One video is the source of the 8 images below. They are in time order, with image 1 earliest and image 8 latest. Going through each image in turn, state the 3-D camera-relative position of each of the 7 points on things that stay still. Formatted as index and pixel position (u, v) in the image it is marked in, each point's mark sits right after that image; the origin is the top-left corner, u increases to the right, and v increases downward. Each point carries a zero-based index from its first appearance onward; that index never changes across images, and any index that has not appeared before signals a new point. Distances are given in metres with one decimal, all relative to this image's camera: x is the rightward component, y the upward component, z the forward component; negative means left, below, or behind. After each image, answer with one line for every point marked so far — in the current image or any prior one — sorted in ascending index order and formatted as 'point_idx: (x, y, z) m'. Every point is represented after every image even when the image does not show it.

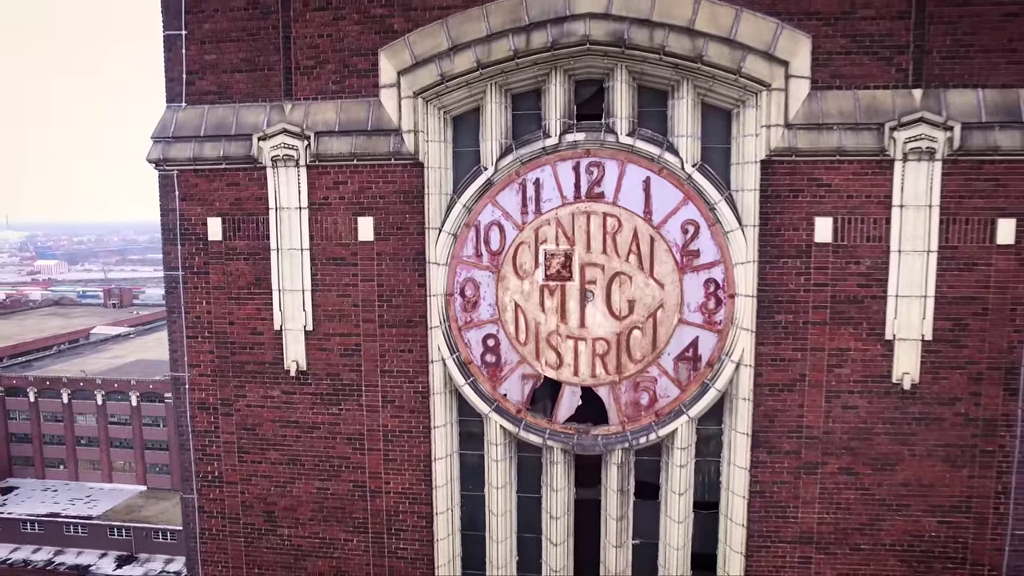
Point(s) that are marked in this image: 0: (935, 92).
0: (+3.8, +1.8, +6.1) m
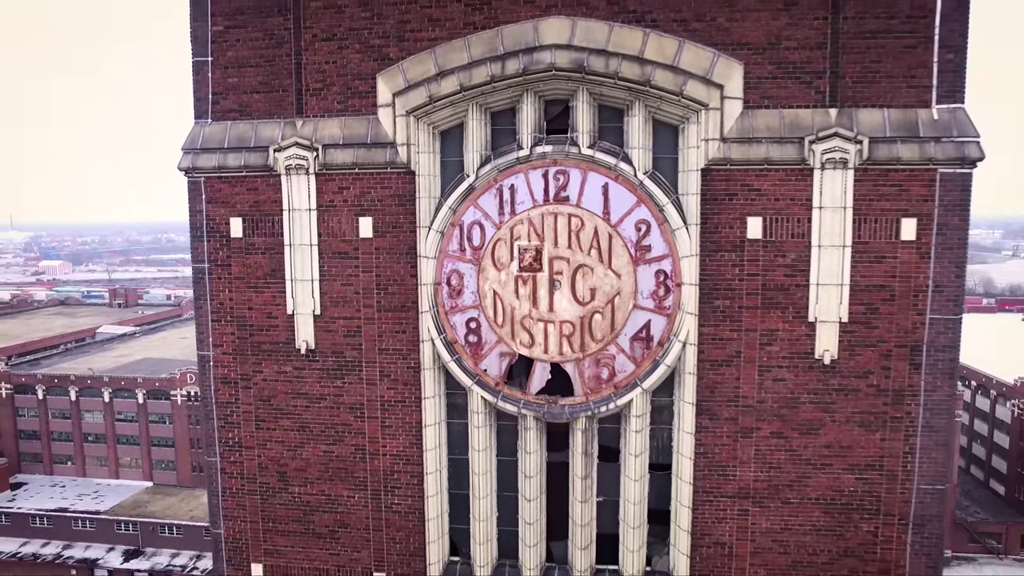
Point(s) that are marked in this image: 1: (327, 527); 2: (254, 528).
0: (+3.6, +1.9, +7.2) m
1: (-2.3, -3.0, +8.5) m
2: (-3.3, -3.0, +8.6) m
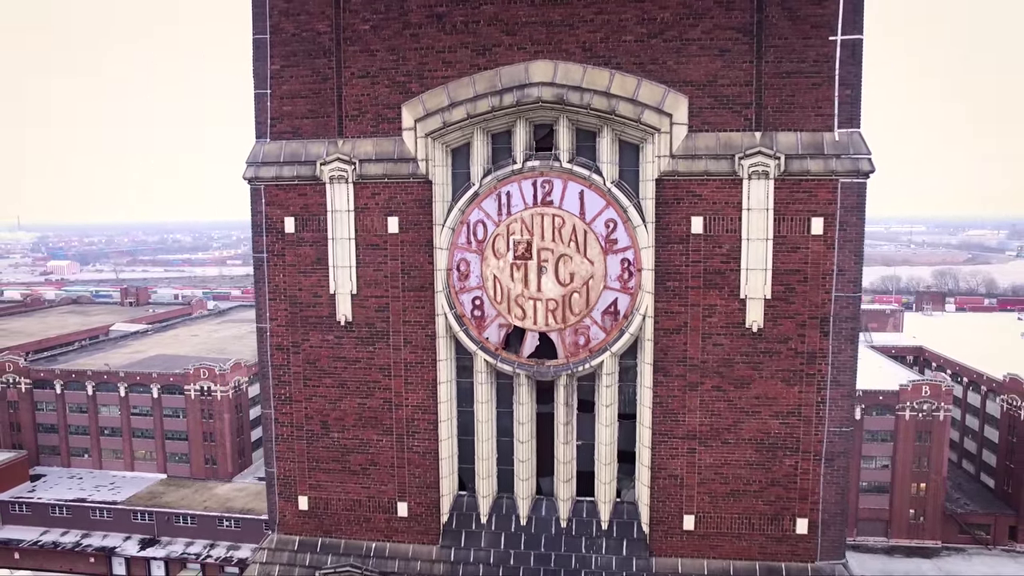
0: (+3.5, +2.1, +9.3) m
1: (-2.4, -2.7, +10.5) m
2: (-3.4, -2.8, +10.7) m
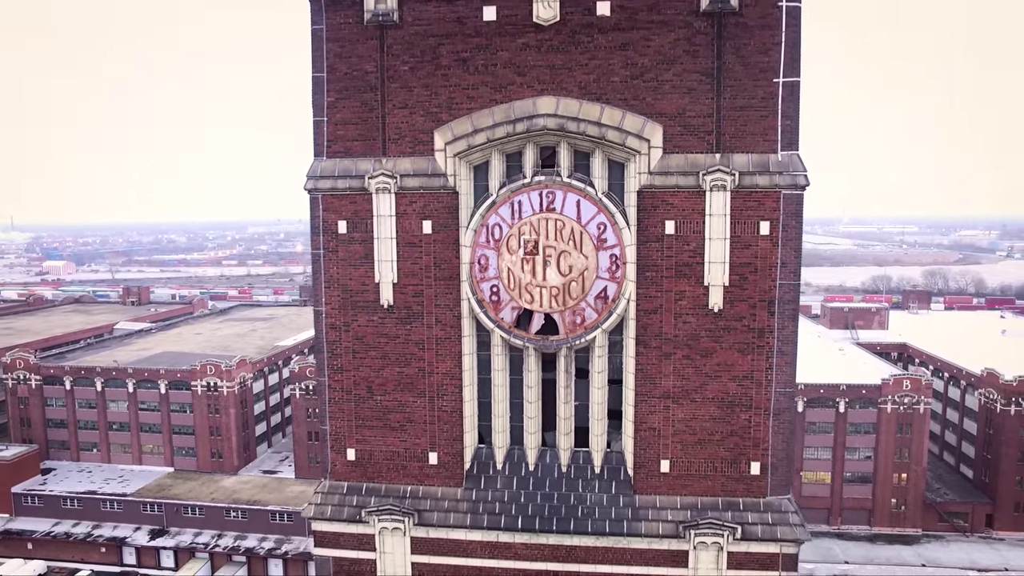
0: (+3.7, +2.3, +11.7) m
1: (-2.2, -2.5, +12.9) m
2: (-3.2, -2.6, +13.1) m
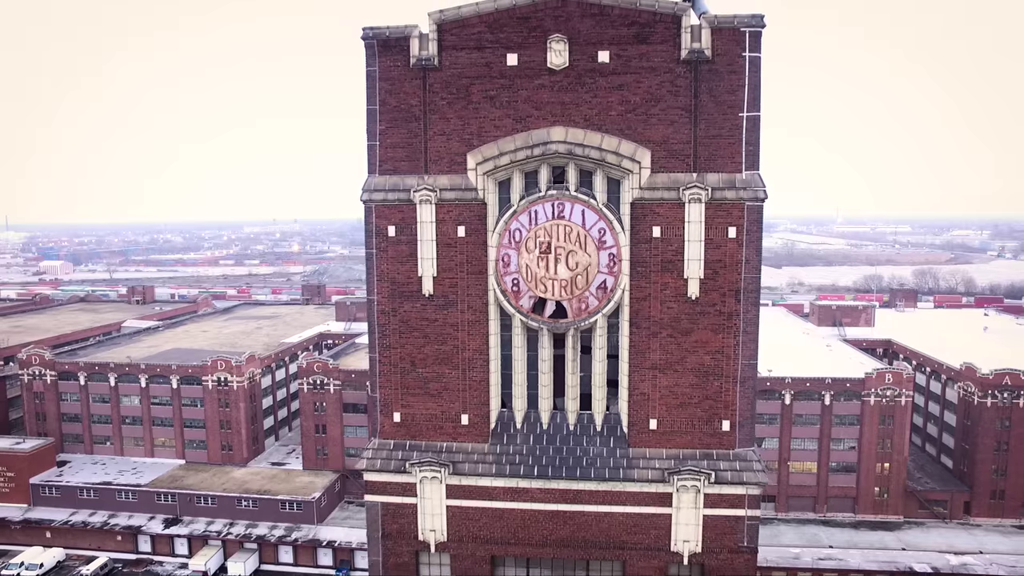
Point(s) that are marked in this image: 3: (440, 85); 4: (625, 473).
0: (+4.1, +2.5, +14.7) m
1: (-1.8, -2.4, +15.9) m
2: (-2.8, -2.4, +16.0) m
3: (-1.6, +4.5, +15.2) m
4: (+2.6, -4.1, +15.3) m
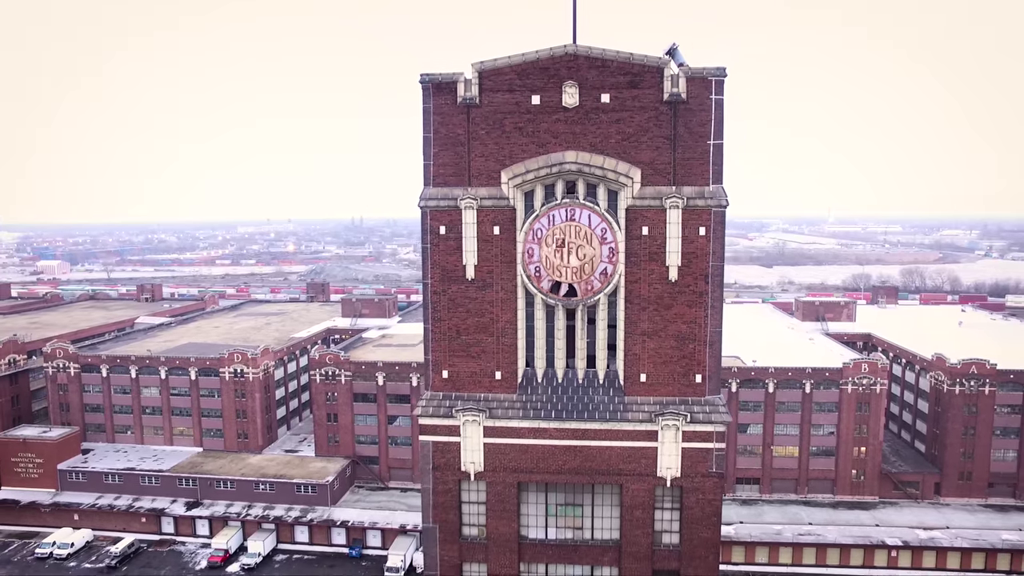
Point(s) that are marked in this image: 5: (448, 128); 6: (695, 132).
0: (+4.8, +2.9, +19.4) m
1: (-1.1, -2.0, +20.5) m
2: (-2.1, -2.0, +20.7) m
3: (-0.9, +4.9, +19.8) m
4: (+3.2, -3.7, +20.0) m
5: (-1.9, +4.7, +20.0) m
6: (+5.2, +4.4, +19.2) m
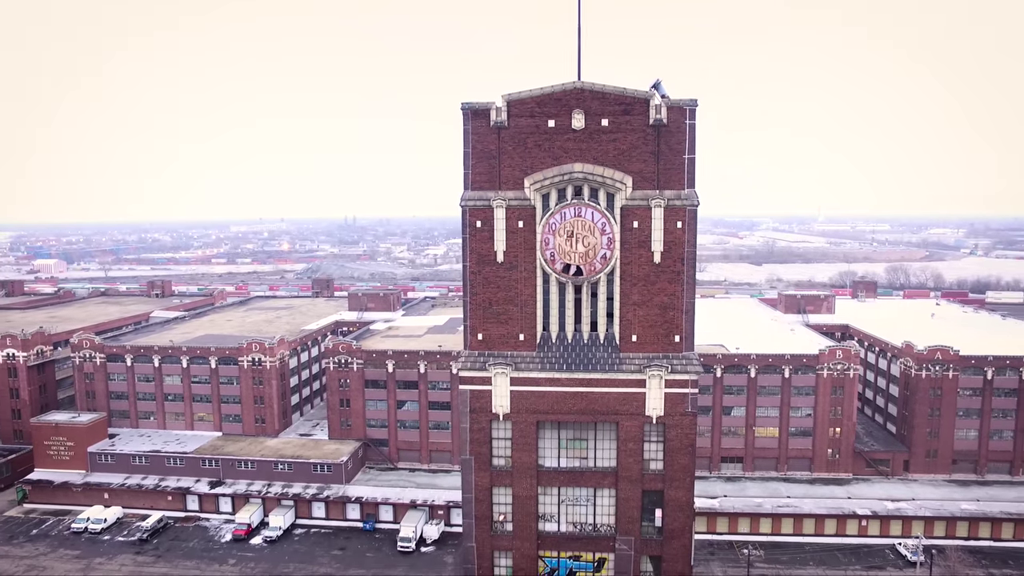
0: (+5.6, +3.6, +25.2) m
1: (-0.3, -1.2, +26.2) m
2: (-1.3, -1.3, +26.4) m
3: (-0.1, +5.7, +25.5) m
4: (+4.0, -3.0, +25.8) m
5: (-1.1, +5.4, +25.7) m
6: (+6.0, +5.1, +25.0) m
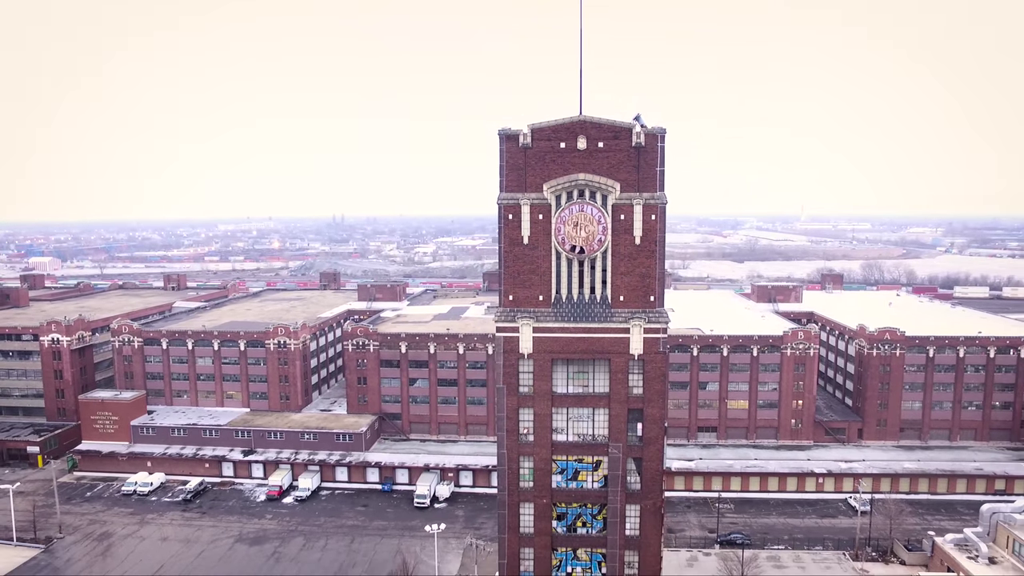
0: (+6.7, +5.0, +35.4) m
1: (+0.8, +0.1, +36.3) m
2: (-0.2, +0.1, +36.5) m
3: (+1.0, +7.0, +35.6) m
4: (+5.2, -1.6, +36.0) m
5: (0.0, +6.8, +35.8) m
6: (+7.1, +6.5, +35.2) m
